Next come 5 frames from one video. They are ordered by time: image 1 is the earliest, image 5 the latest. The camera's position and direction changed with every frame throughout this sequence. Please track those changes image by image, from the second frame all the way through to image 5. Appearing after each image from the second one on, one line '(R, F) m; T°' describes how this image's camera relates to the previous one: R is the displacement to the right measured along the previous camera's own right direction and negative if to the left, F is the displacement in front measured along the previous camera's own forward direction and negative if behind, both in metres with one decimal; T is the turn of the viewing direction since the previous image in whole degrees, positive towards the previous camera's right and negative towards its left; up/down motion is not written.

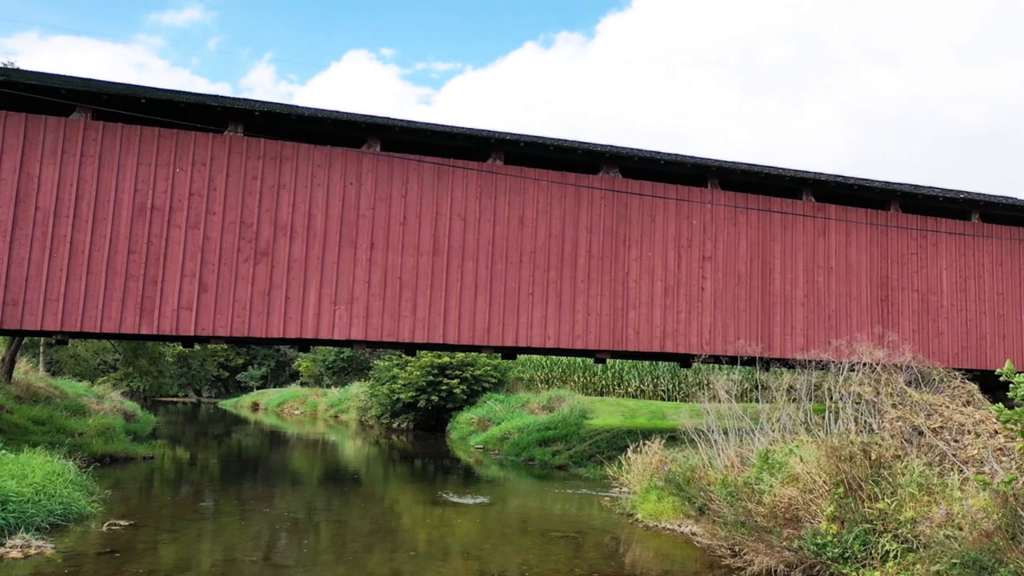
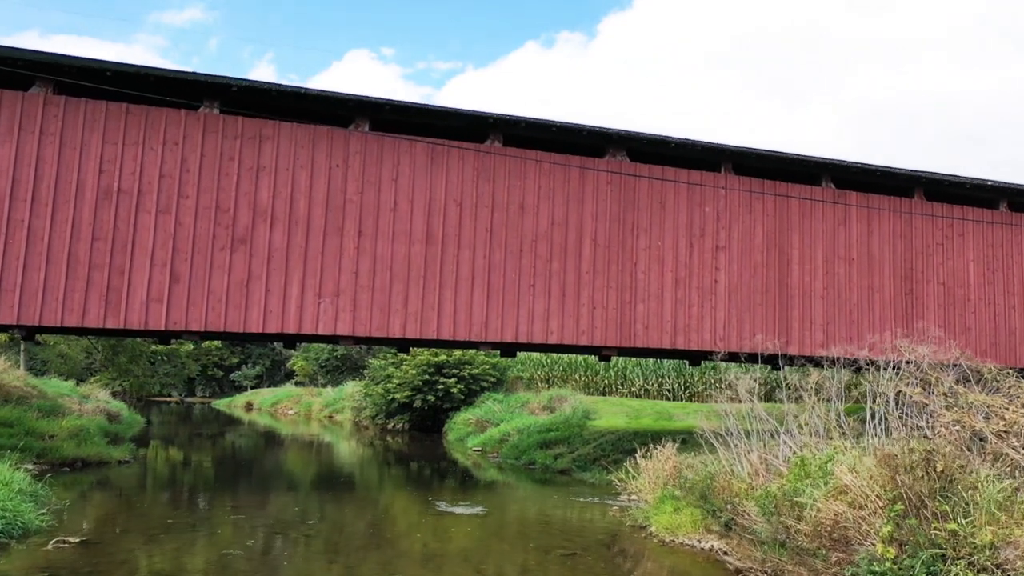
(0.0, +0.8) m; 0°
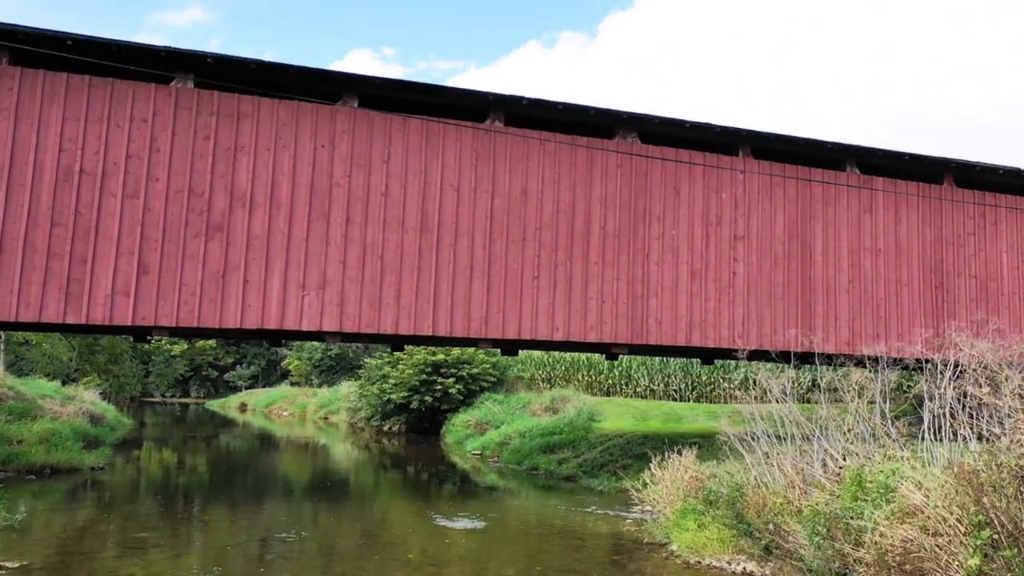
(0.0, +0.8) m; 0°
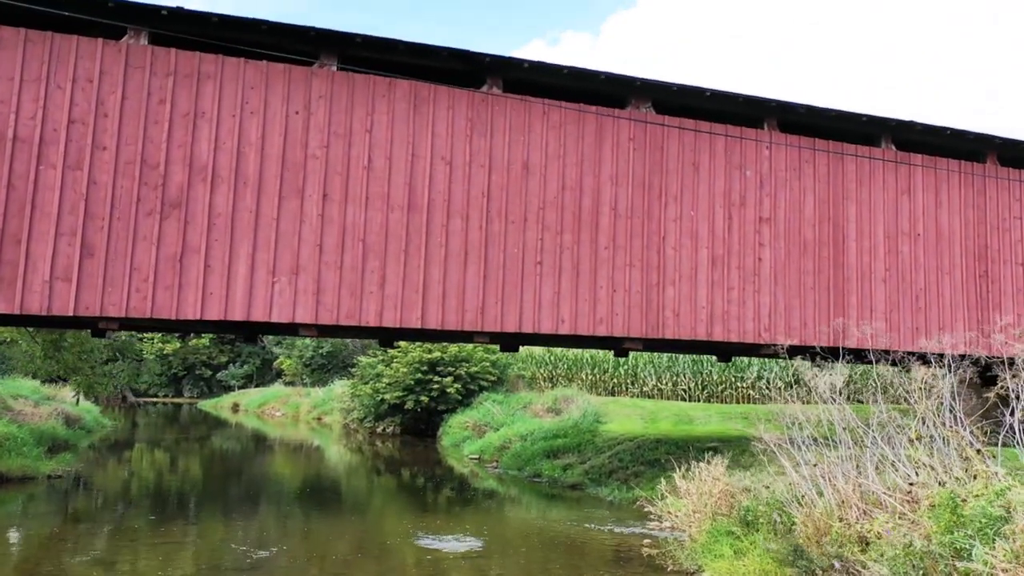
(0.0, +1.0) m; 0°
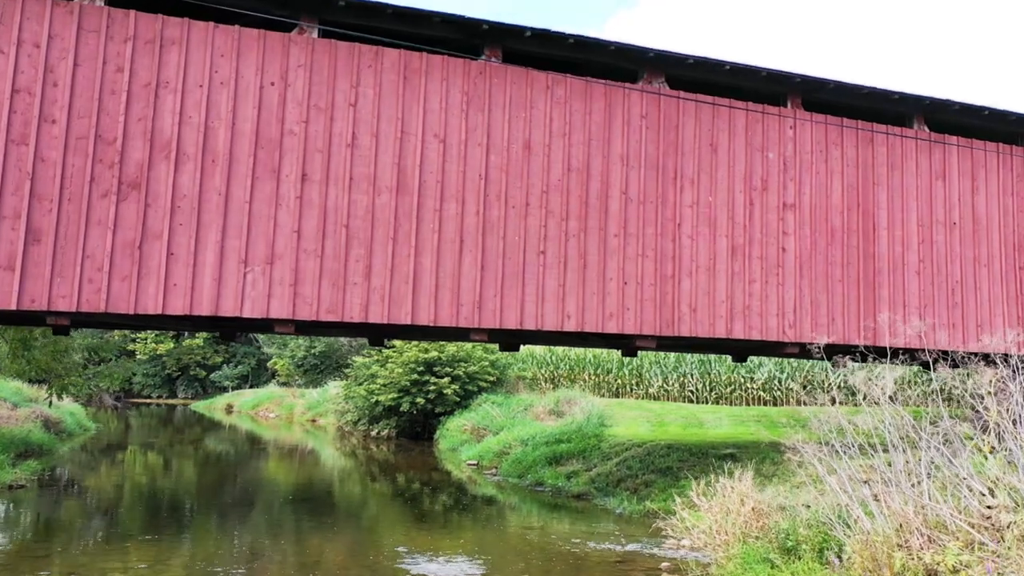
(0.0, +0.8) m; 0°
